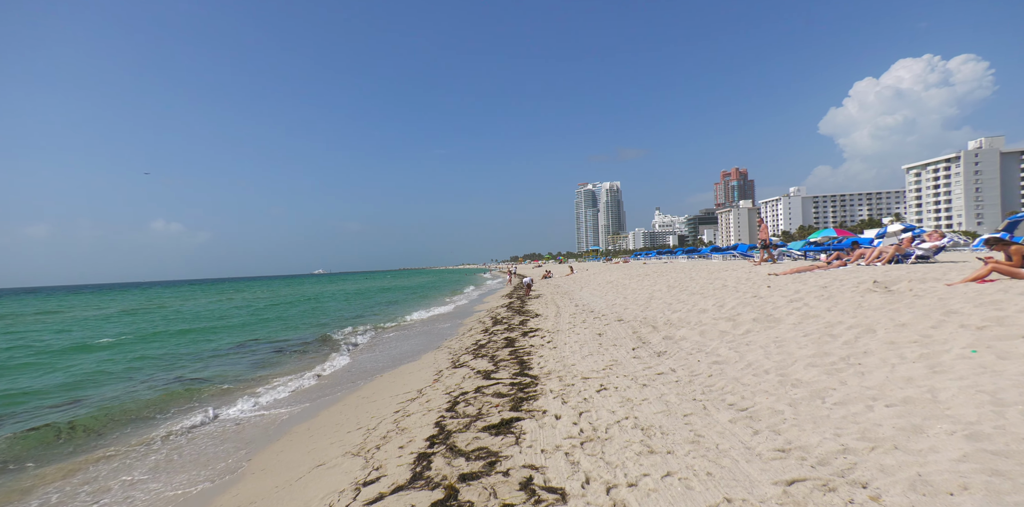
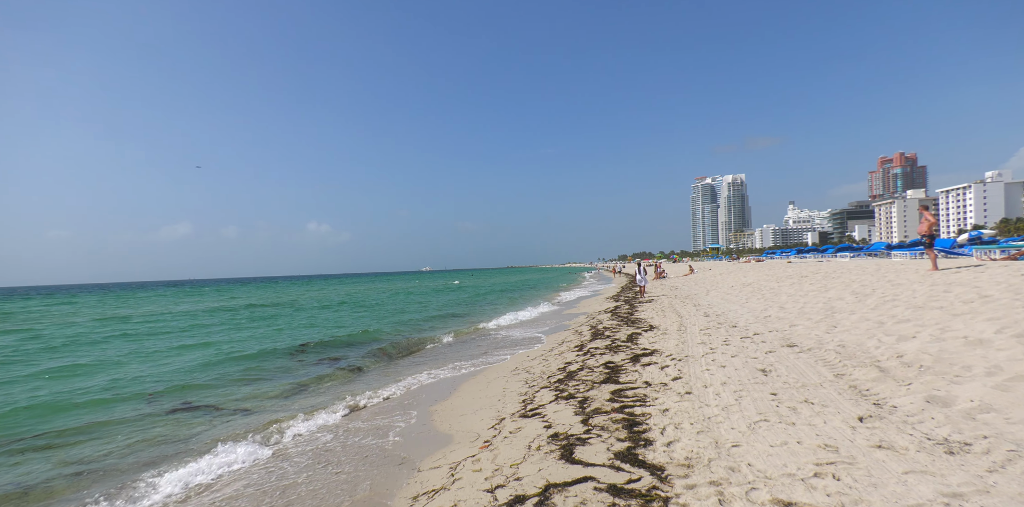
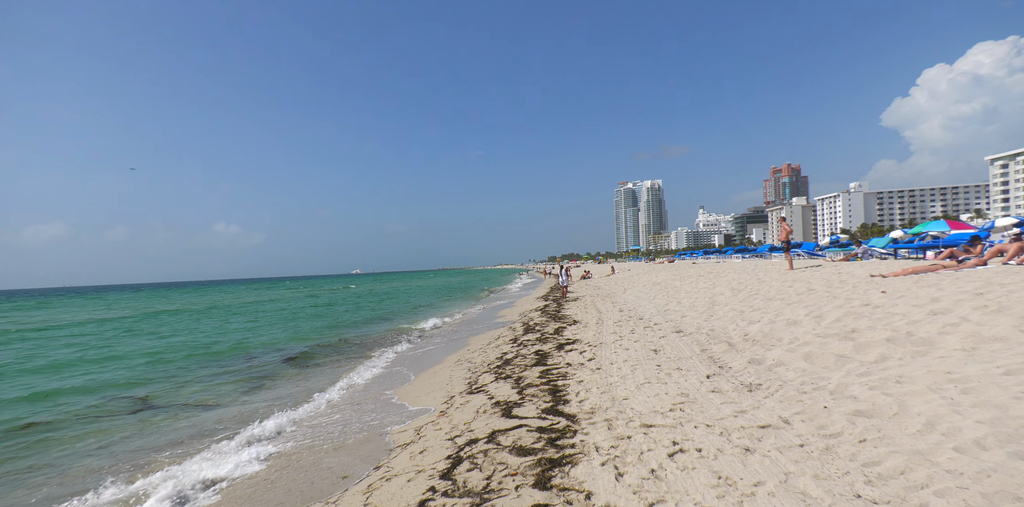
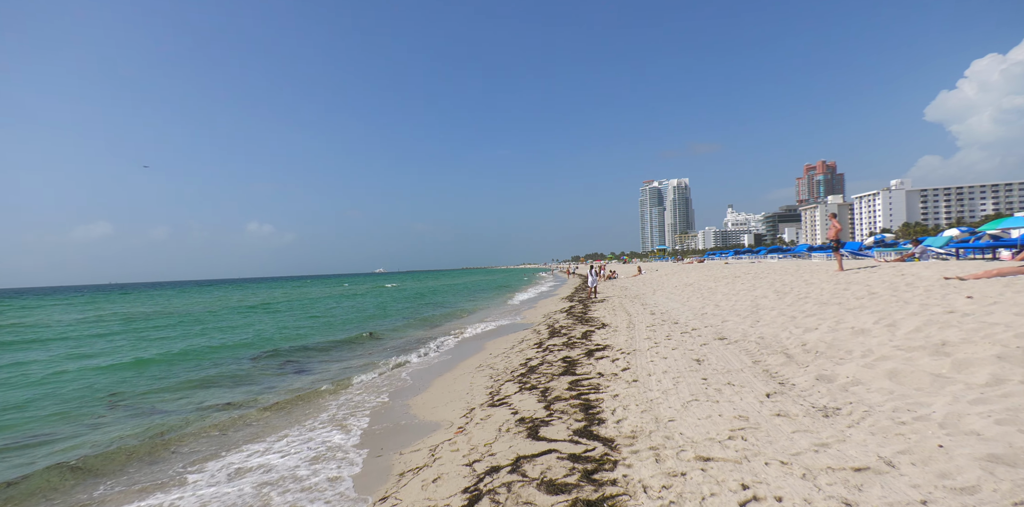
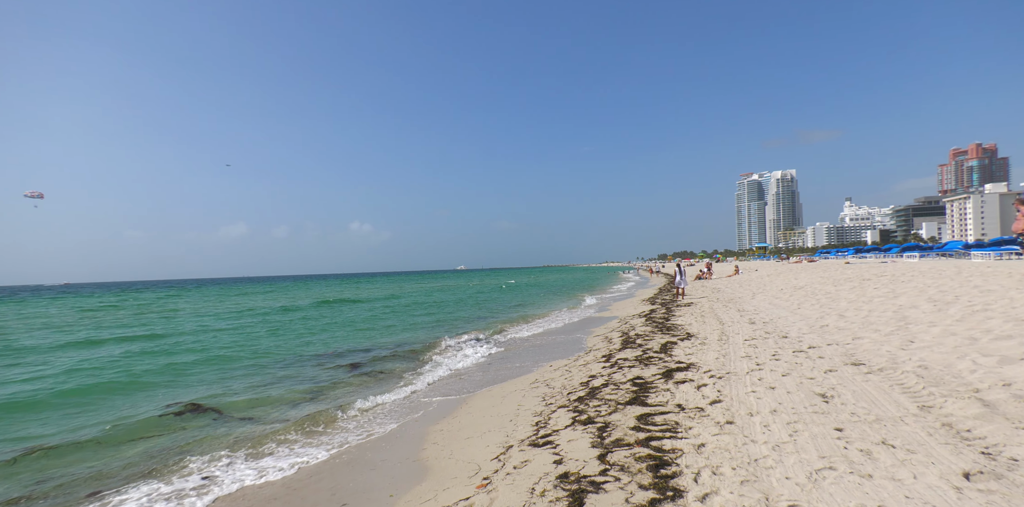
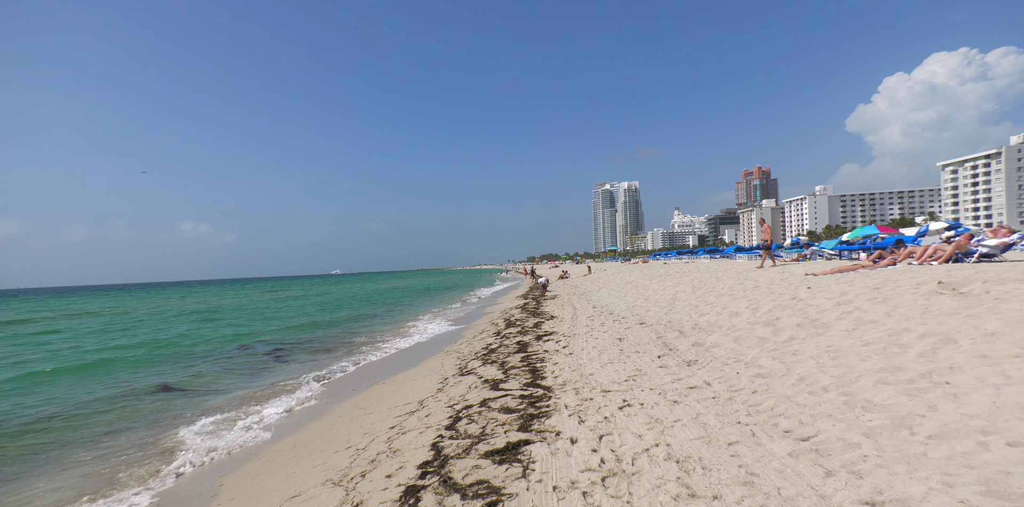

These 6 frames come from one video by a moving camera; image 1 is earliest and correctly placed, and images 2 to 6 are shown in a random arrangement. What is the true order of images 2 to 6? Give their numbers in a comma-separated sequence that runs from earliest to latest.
6, 3, 4, 2, 5
